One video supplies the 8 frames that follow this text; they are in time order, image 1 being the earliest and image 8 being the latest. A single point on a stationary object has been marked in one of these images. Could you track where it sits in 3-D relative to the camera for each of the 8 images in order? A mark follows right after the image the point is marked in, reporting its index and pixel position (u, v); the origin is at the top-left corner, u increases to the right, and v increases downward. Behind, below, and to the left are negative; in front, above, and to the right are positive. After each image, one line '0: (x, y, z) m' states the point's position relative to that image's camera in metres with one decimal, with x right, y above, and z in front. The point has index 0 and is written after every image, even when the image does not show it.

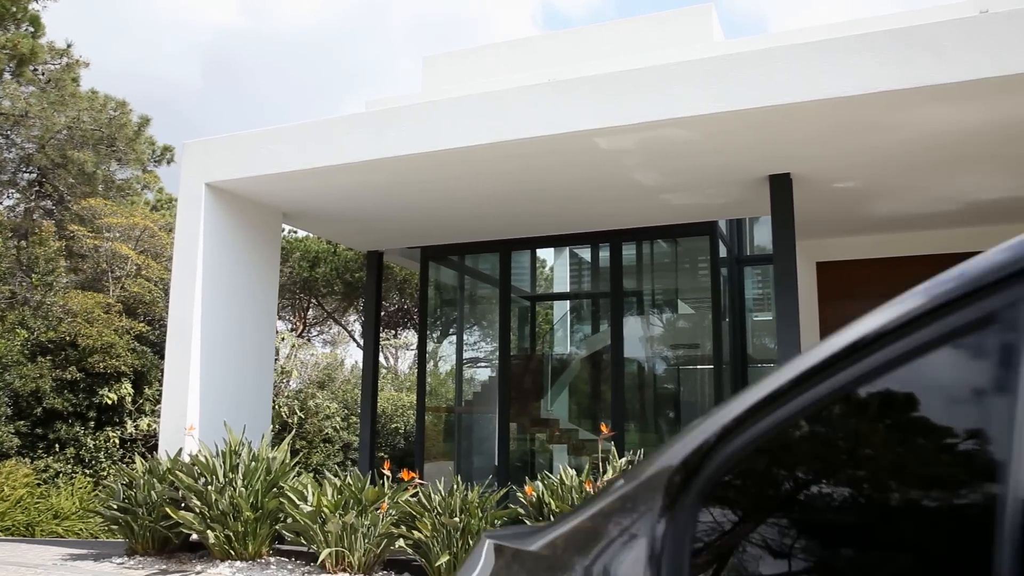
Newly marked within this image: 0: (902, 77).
0: (+2.6, +1.4, +5.6) m
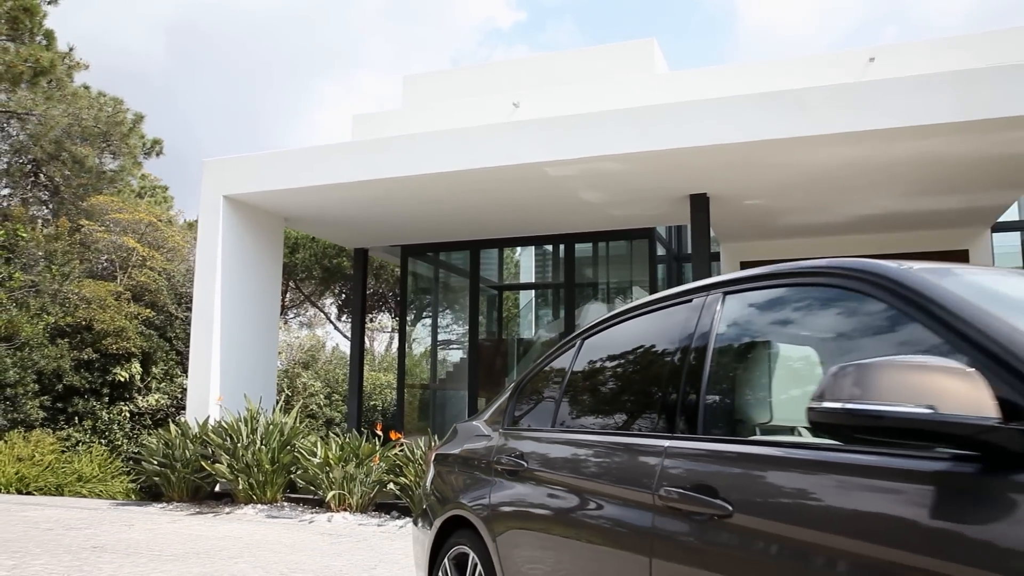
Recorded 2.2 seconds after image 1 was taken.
0: (+2.3, +1.4, +7.3) m
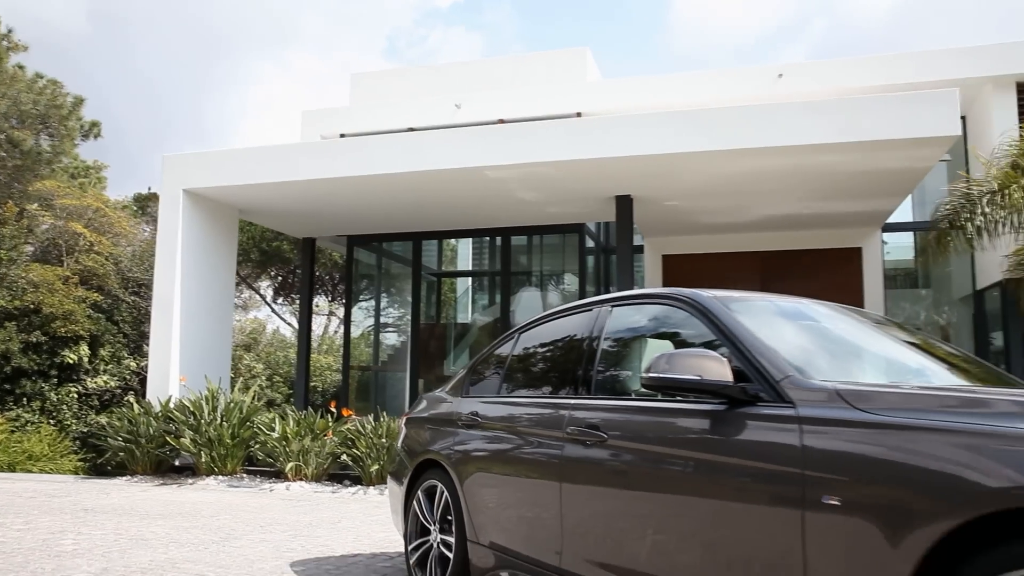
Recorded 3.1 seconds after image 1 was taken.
0: (+1.7, +1.4, +8.3) m
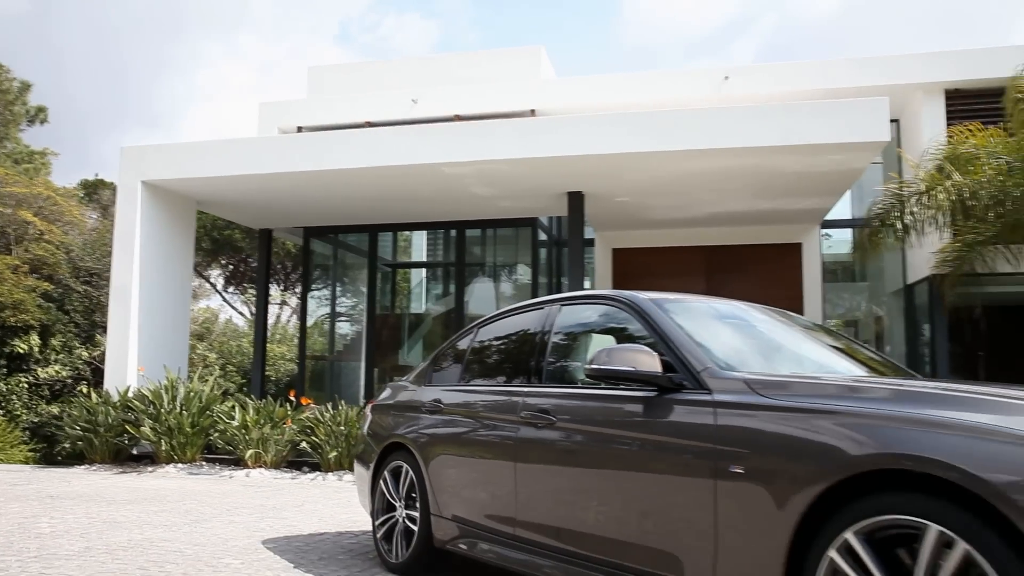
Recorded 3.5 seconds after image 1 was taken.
0: (+1.3, +1.5, +8.6) m
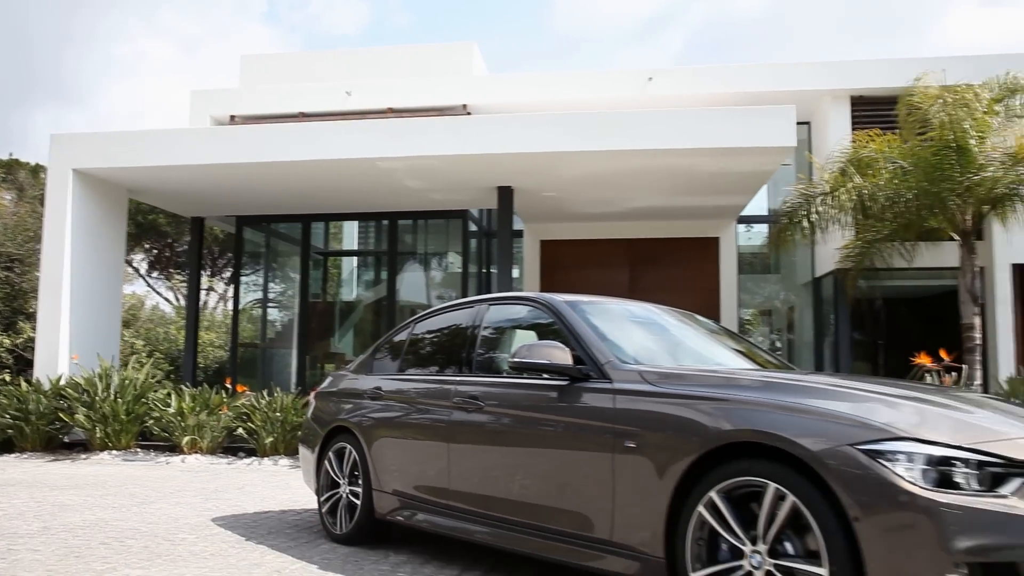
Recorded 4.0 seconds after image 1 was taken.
0: (+0.6, +1.6, +9.1) m
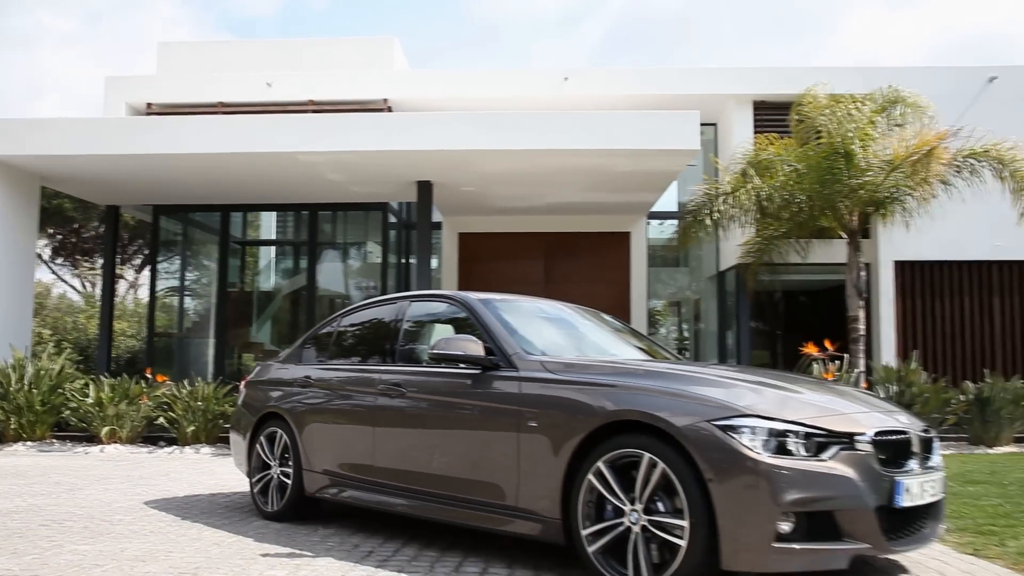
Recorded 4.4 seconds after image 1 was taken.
0: (-0.3, +1.7, +9.5) m
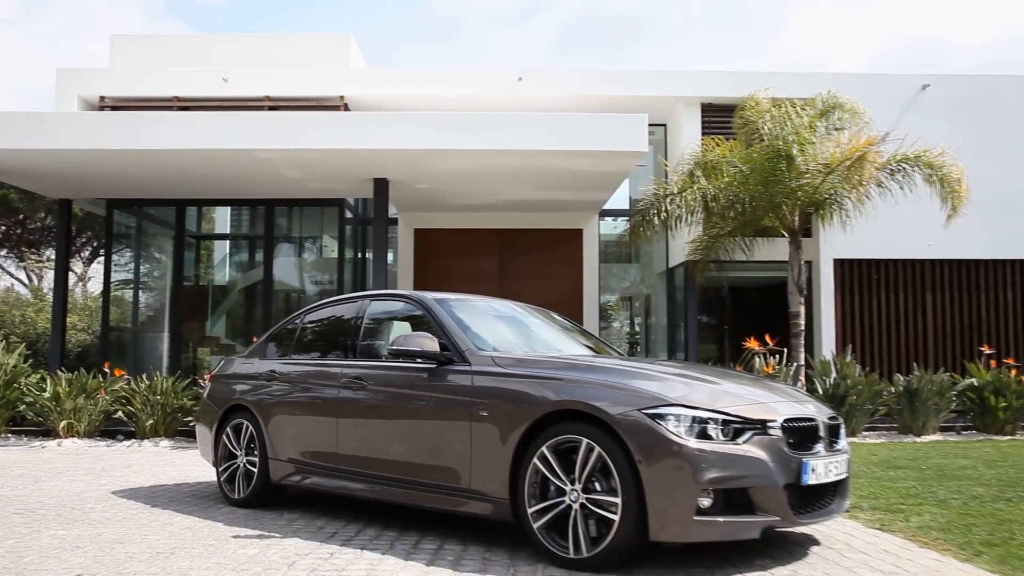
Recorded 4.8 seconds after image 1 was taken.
0: (-0.8, +1.7, +9.7) m
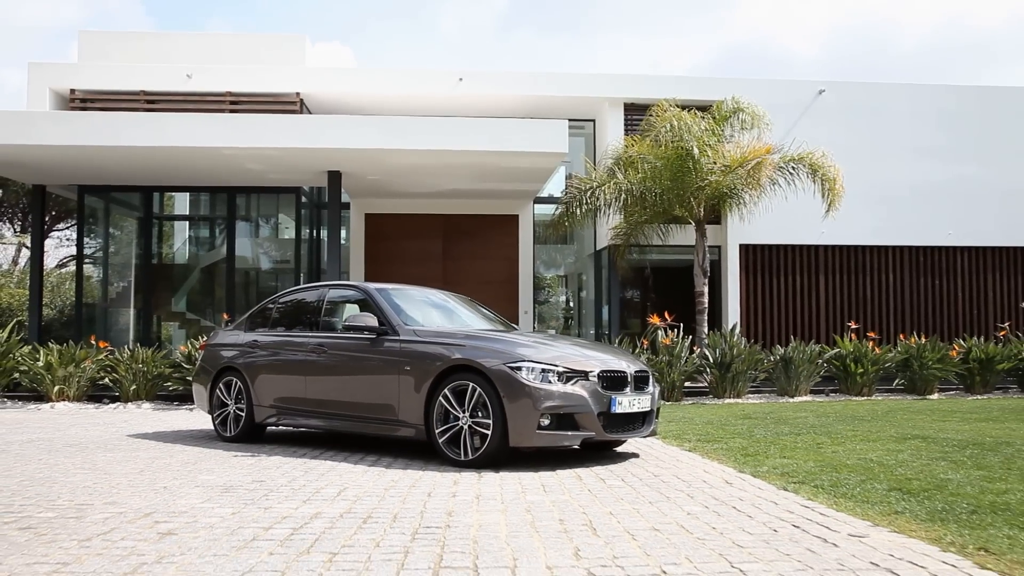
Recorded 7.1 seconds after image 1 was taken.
0: (-1.6, +1.9, +11.1) m
